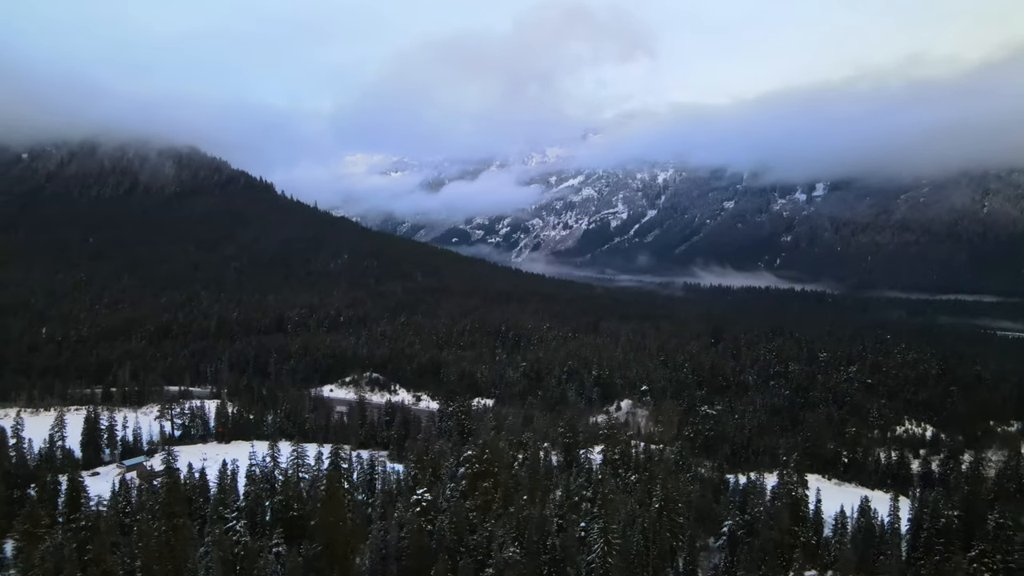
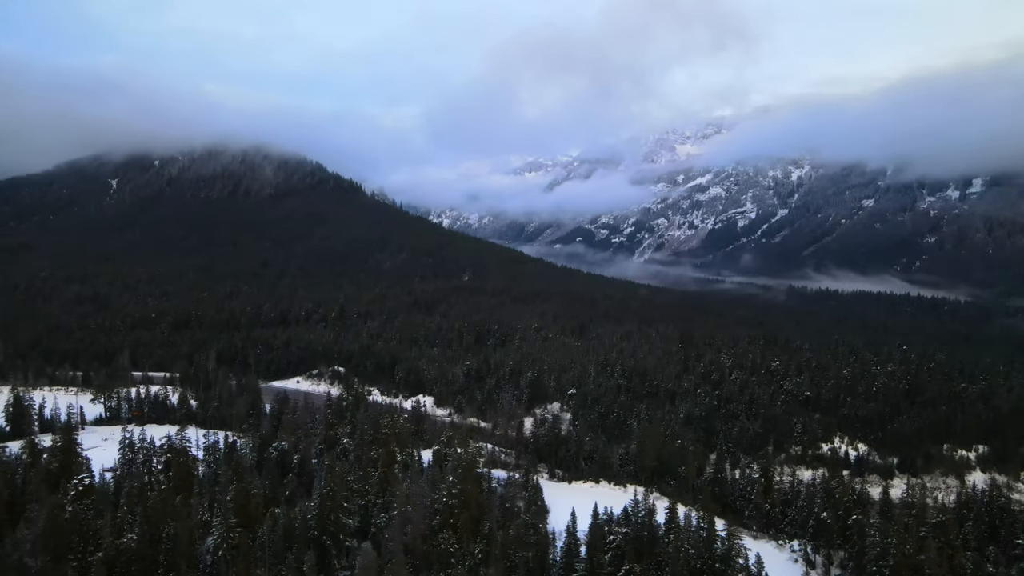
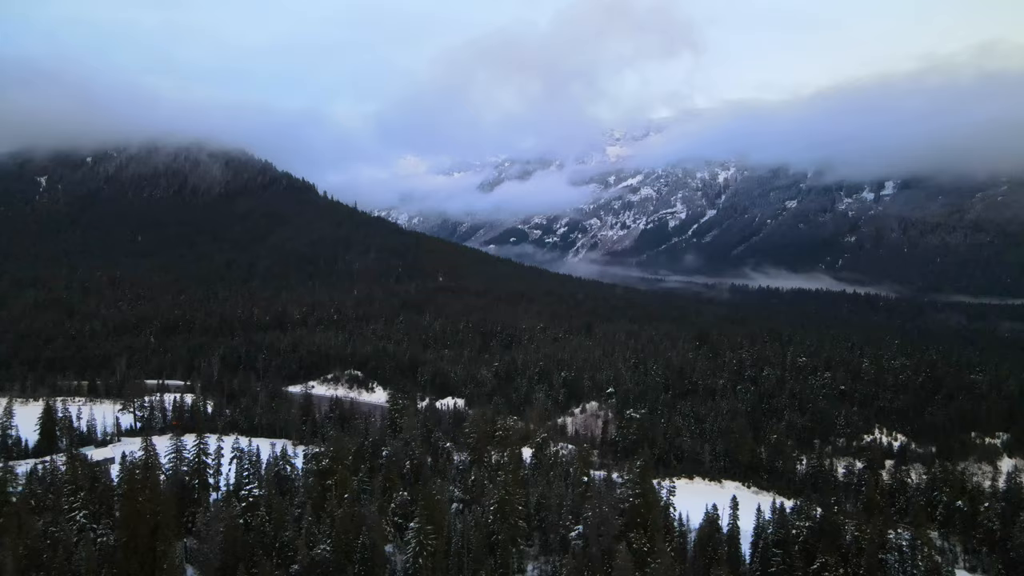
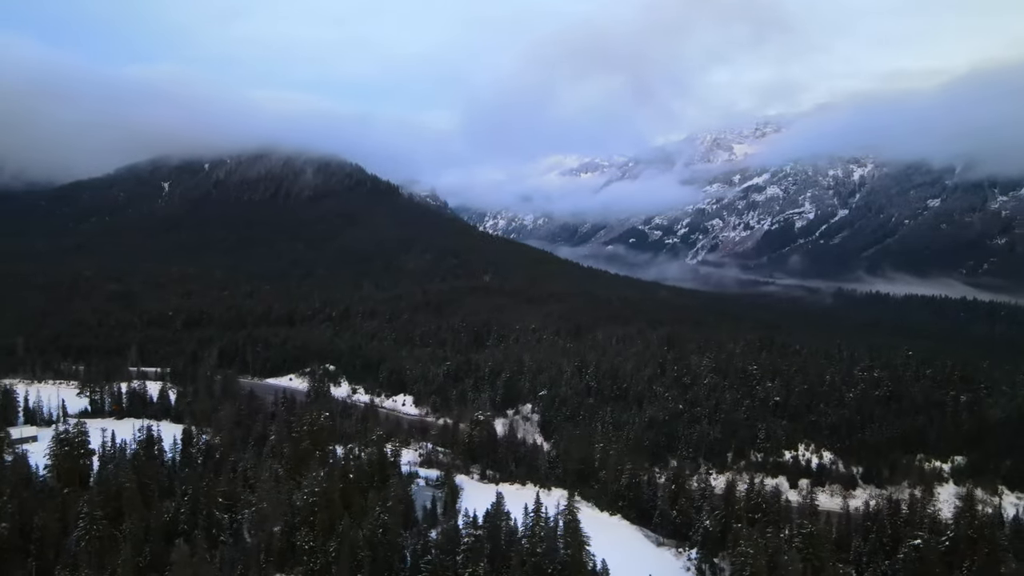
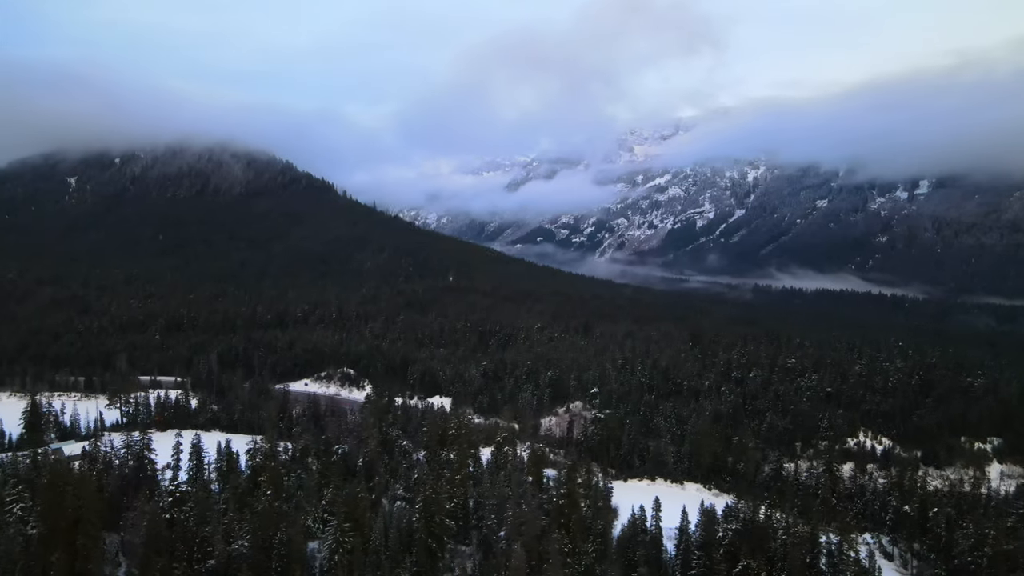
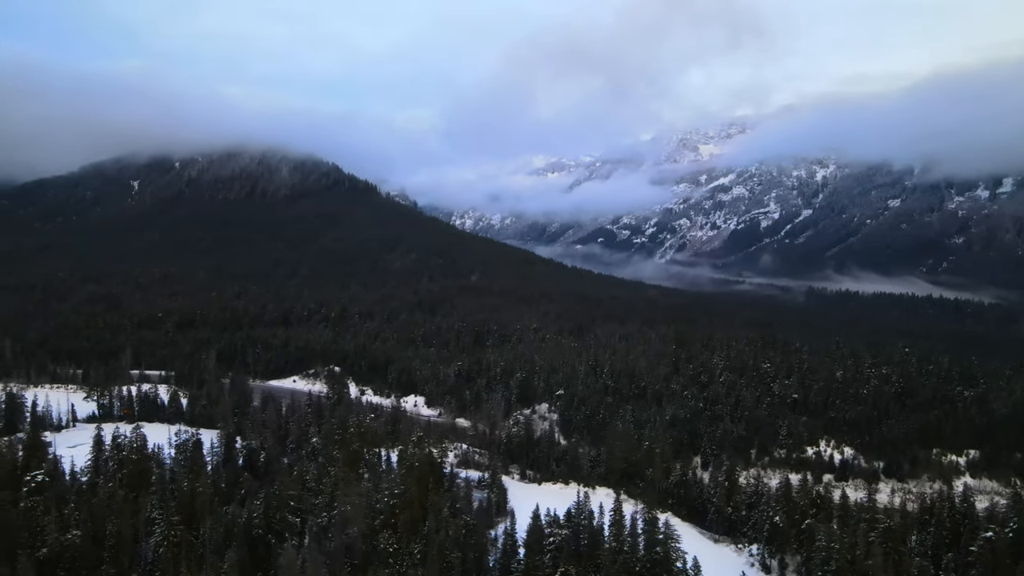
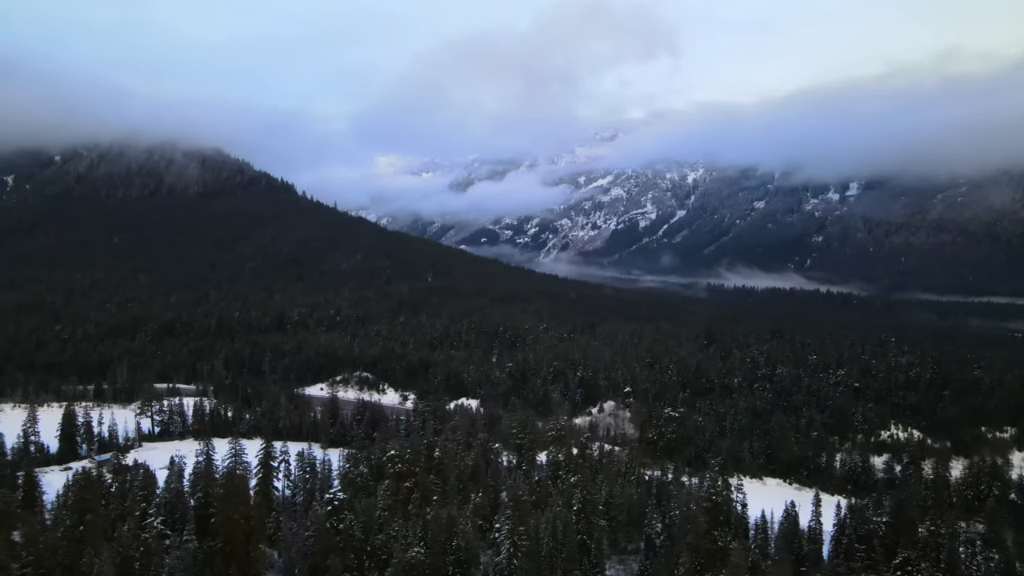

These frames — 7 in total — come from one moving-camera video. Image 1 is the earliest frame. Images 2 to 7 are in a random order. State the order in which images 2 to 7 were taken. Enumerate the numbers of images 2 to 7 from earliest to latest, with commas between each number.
7, 3, 5, 2, 6, 4
